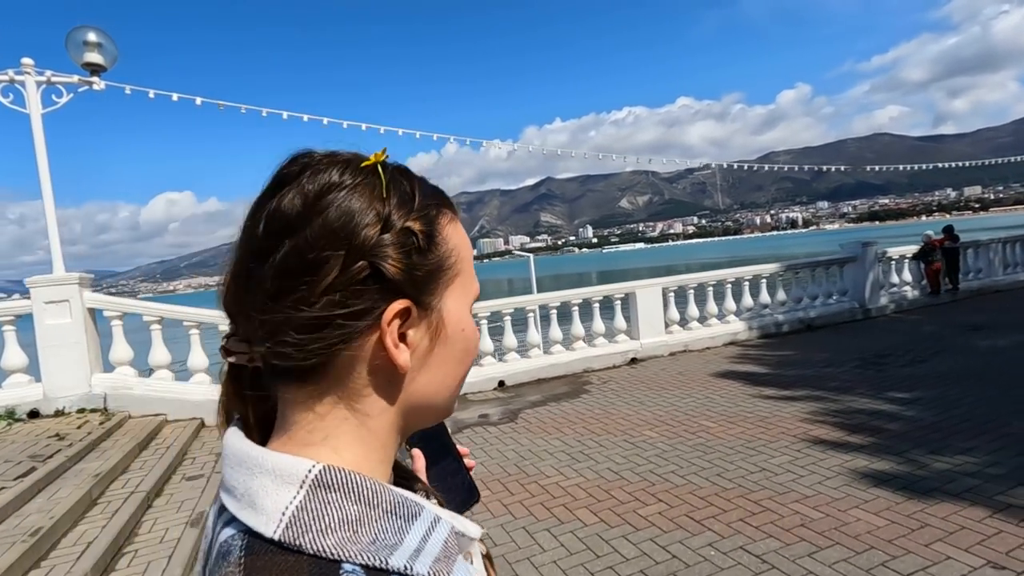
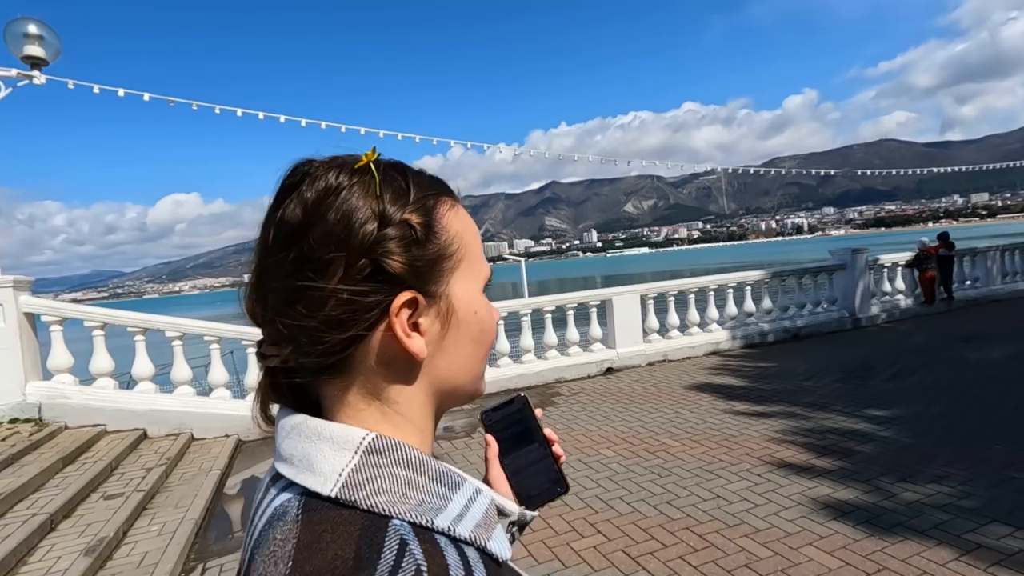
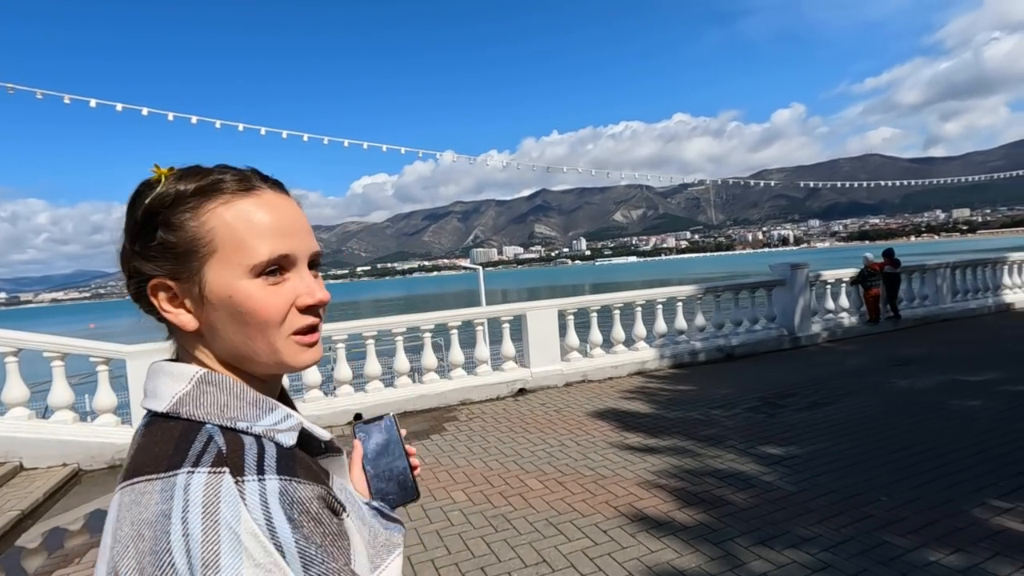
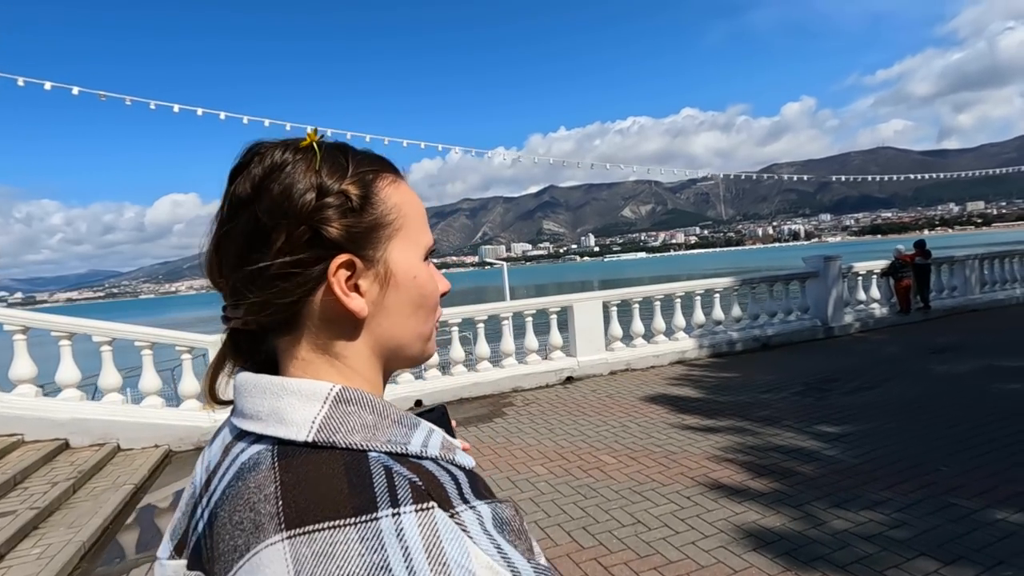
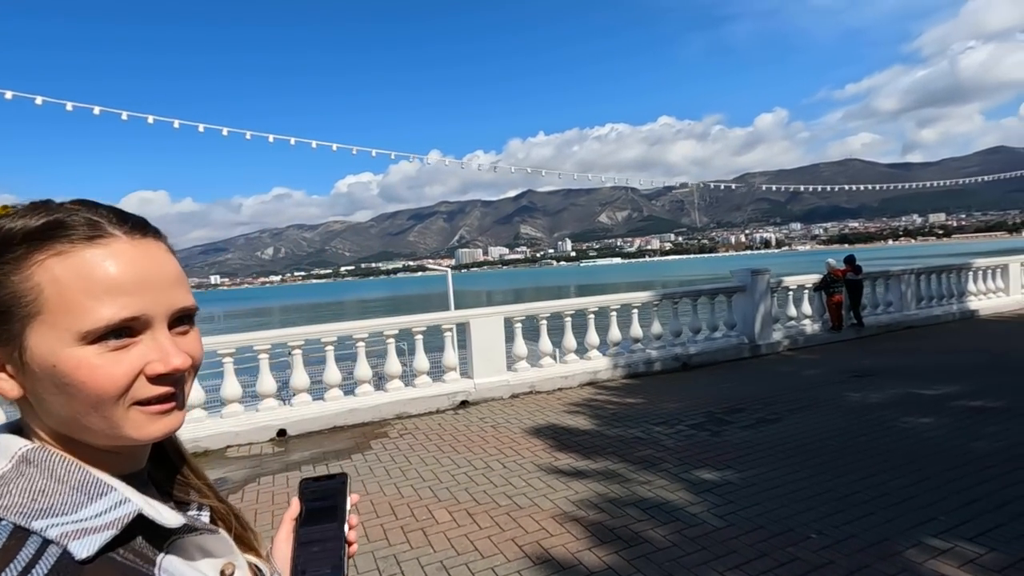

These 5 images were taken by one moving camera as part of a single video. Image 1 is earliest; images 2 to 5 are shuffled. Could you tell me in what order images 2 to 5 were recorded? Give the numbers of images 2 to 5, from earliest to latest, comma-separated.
2, 4, 3, 5
